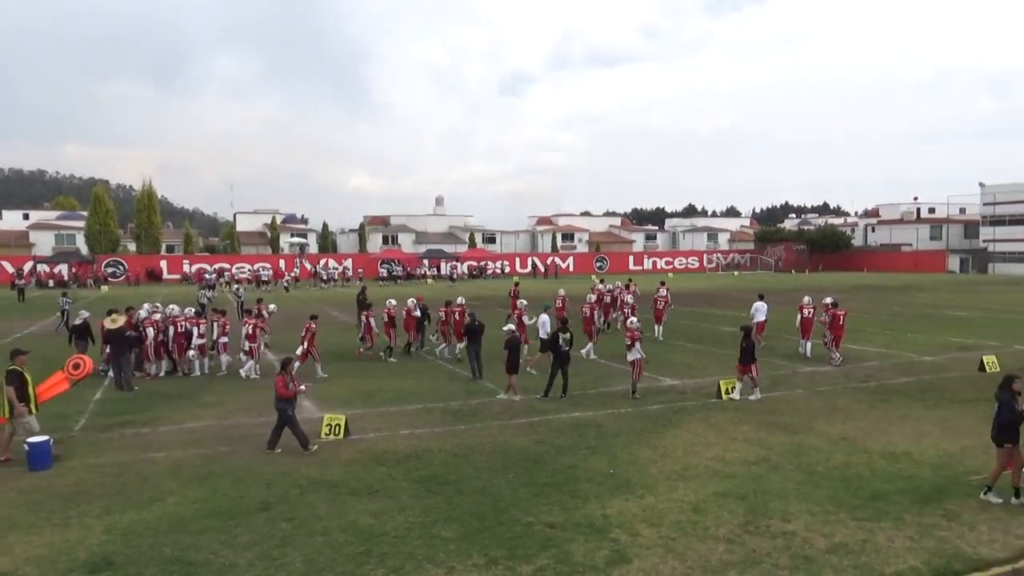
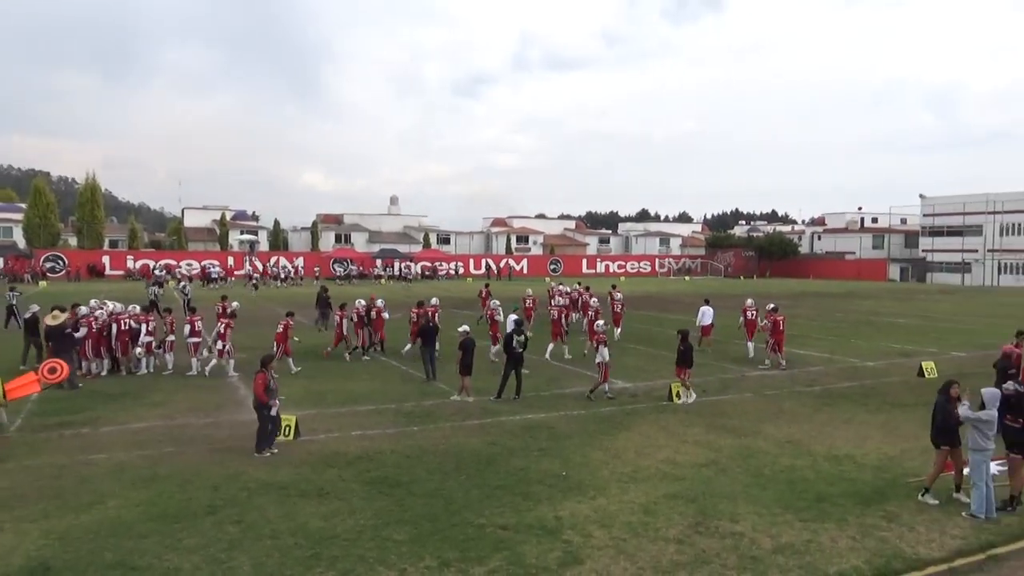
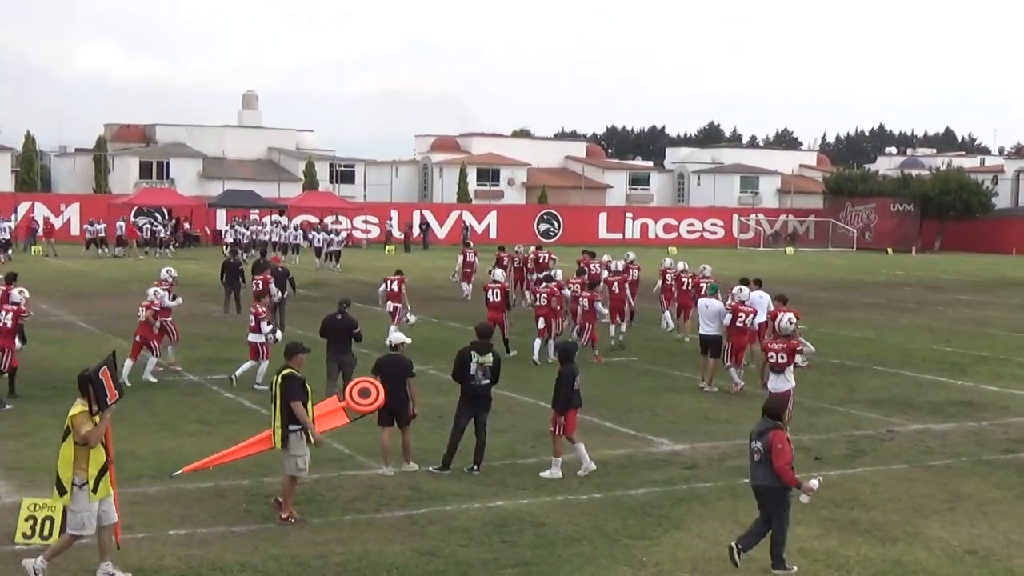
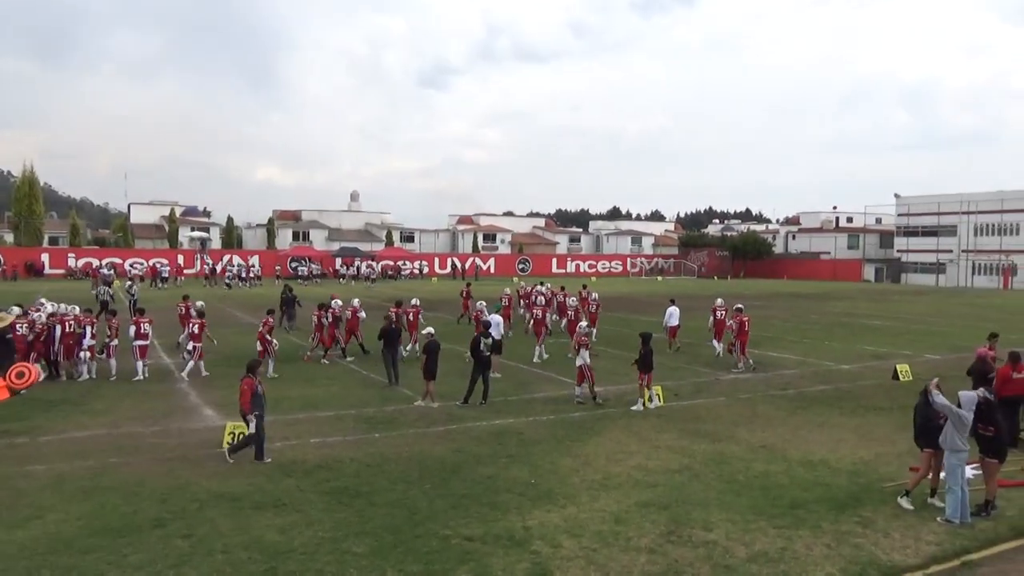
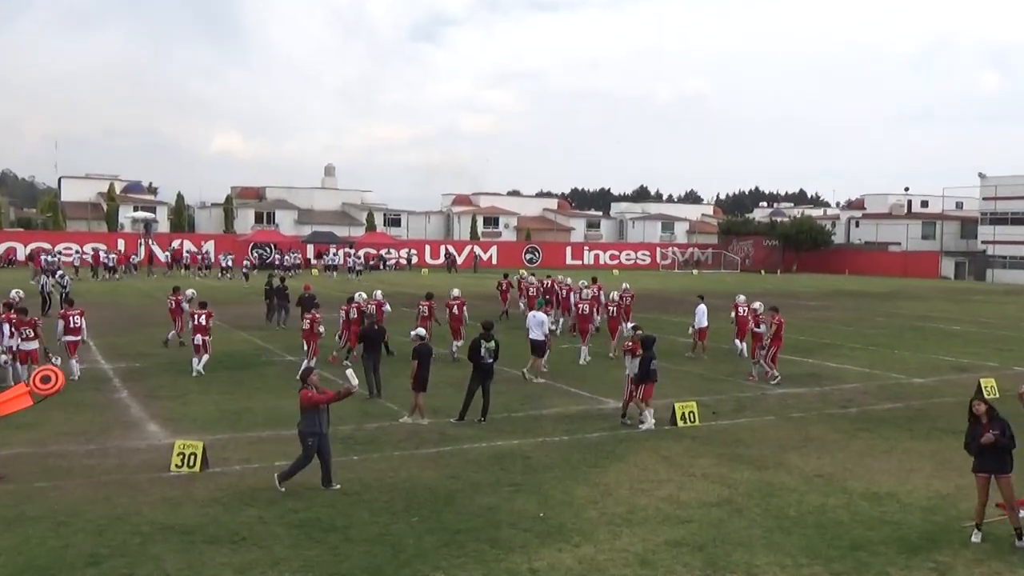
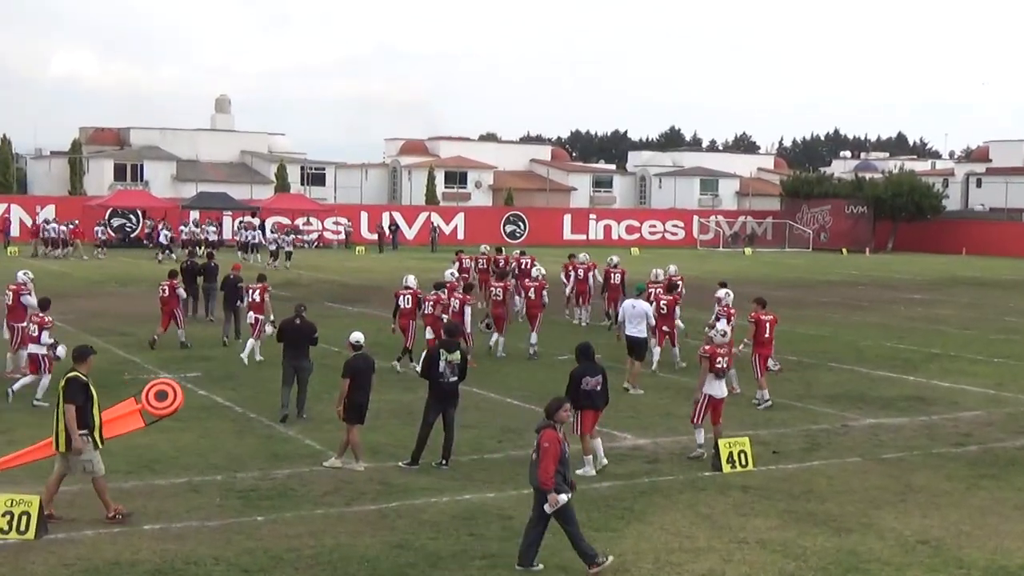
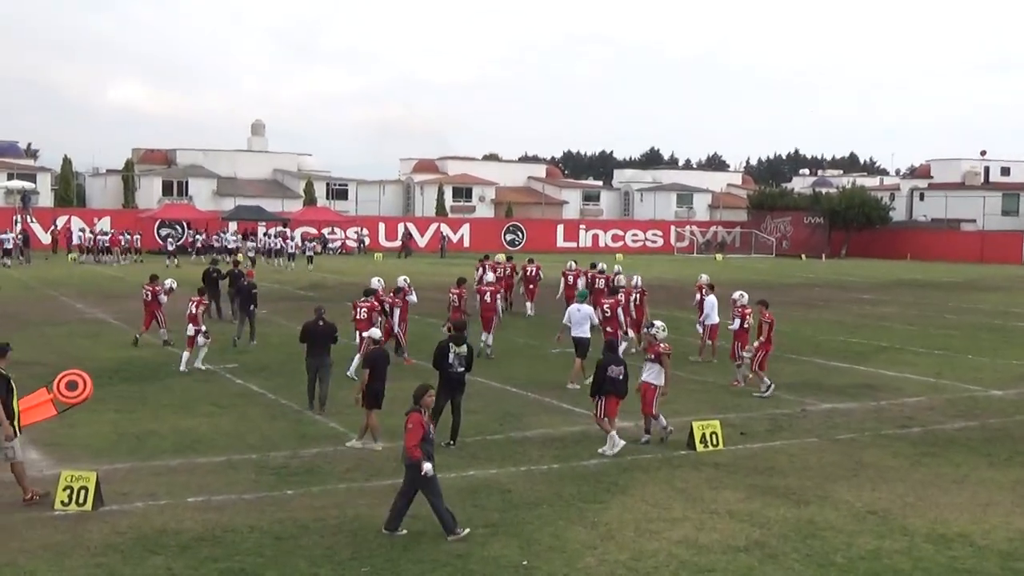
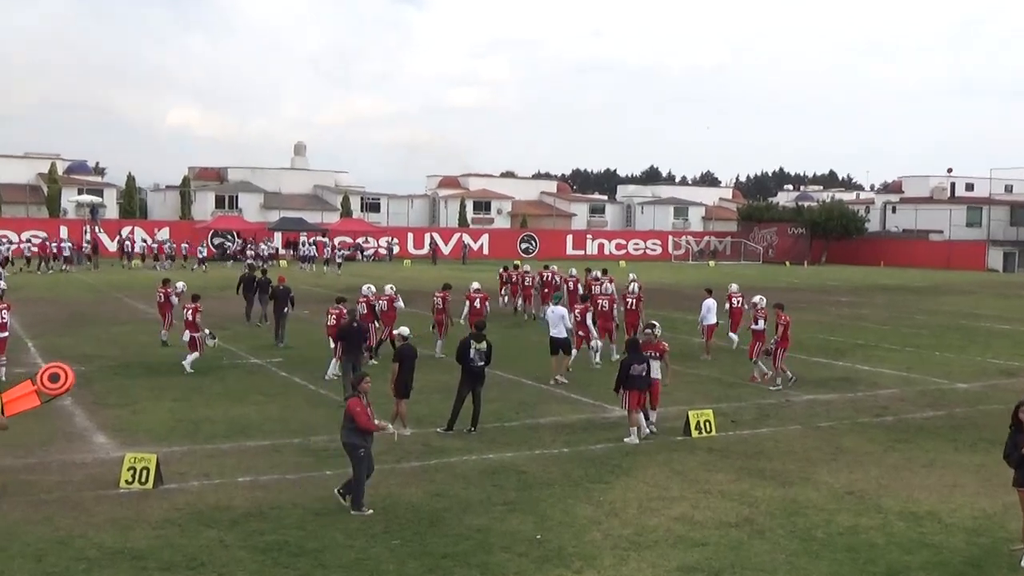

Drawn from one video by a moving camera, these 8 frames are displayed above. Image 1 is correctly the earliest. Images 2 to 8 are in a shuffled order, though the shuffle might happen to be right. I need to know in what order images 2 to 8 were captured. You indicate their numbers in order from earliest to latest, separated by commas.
2, 4, 5, 8, 7, 6, 3
